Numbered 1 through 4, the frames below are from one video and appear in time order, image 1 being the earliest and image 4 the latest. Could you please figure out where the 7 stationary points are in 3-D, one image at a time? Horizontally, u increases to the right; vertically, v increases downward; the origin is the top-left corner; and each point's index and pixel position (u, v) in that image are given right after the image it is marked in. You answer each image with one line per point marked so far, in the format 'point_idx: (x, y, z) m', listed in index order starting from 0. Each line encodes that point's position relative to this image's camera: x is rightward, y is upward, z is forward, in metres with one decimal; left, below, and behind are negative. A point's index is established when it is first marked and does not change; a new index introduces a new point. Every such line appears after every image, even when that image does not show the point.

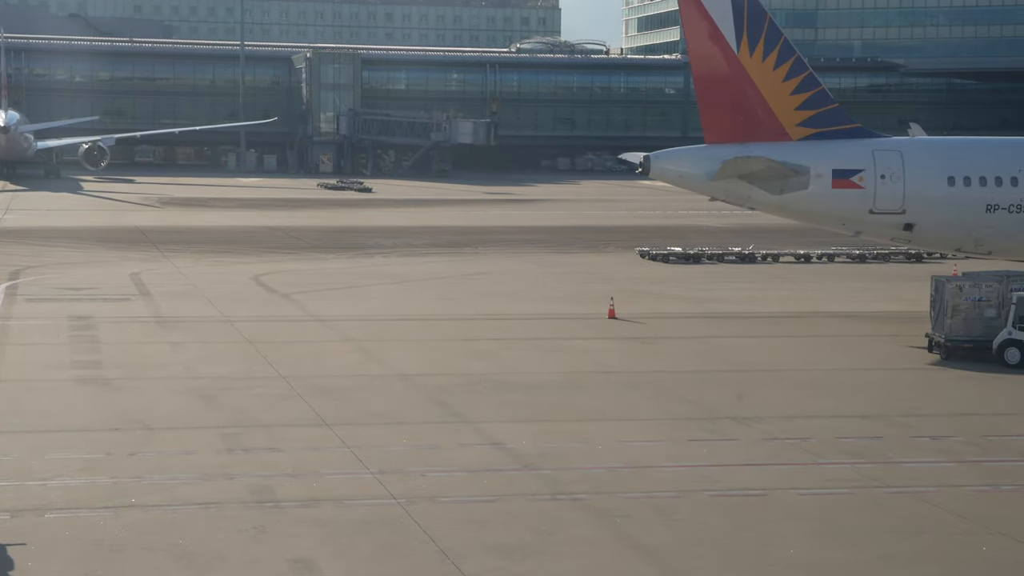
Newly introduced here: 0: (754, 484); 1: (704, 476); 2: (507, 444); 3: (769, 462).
0: (+2.4, -1.9, +13.8) m
1: (+2.0, -1.9, +14.1) m
2: (-0.1, -1.7, +15.4) m
3: (+2.8, -1.9, +14.8) m
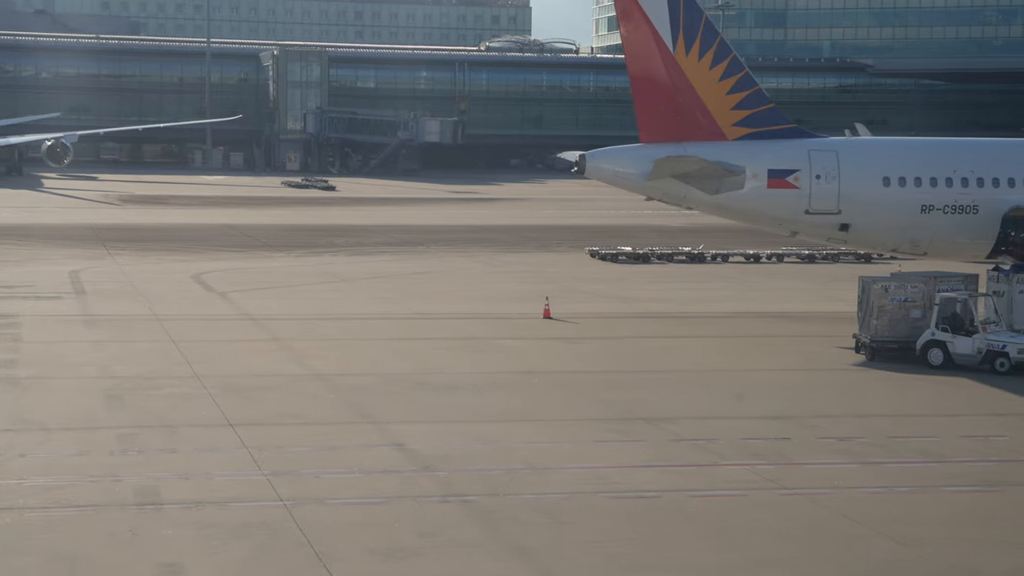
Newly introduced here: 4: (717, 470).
0: (+1.4, -1.9, +13.7) m
1: (+0.9, -1.9, +13.9) m
2: (-1.1, -1.7, +15.2) m
3: (+1.7, -1.9, +14.7) m
4: (+2.1, -1.9, +14.4) m
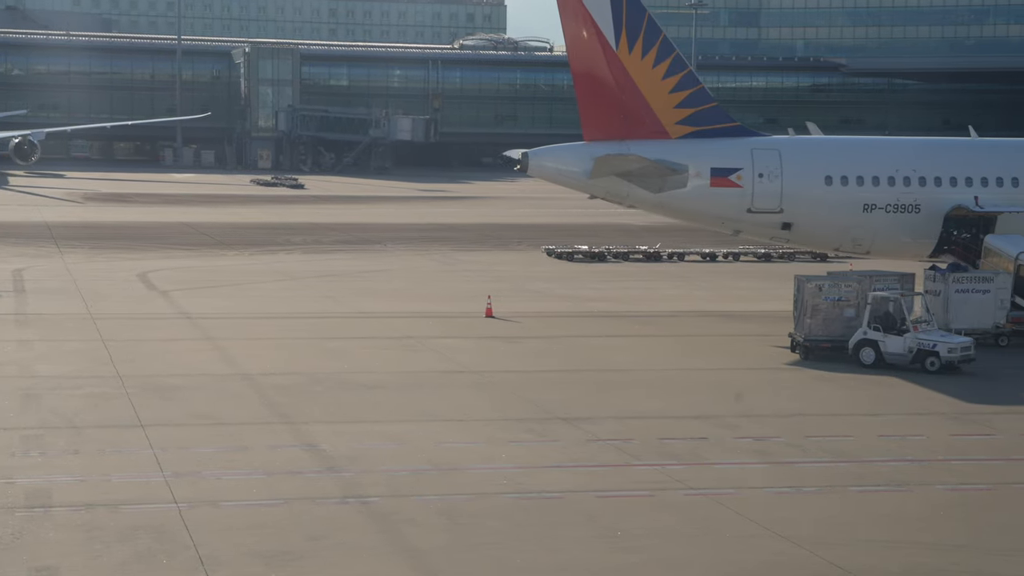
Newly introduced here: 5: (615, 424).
0: (+0.4, -1.9, +13.5) m
1: (0.0, -1.9, +13.8) m
2: (-2.1, -1.7, +15.0) m
3: (+0.7, -1.8, +14.6) m
4: (+1.2, -1.9, +14.3) m
5: (+1.2, -1.6, +16.7) m
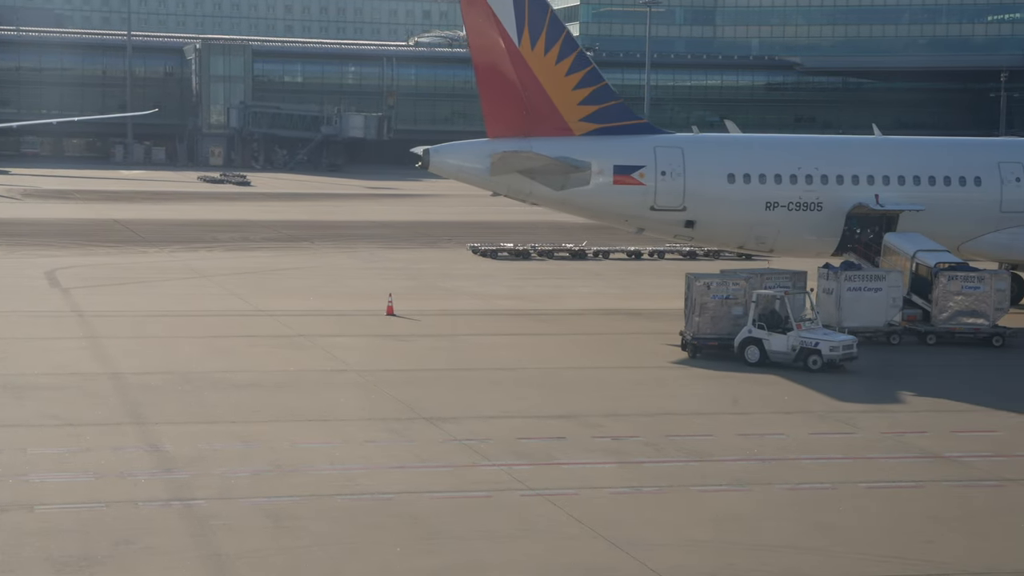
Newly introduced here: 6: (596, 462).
0: (-1.1, -1.9, +13.3) m
1: (-1.6, -1.9, +13.6) m
2: (-3.7, -1.7, +14.8) m
3: (-0.9, -1.8, +14.4) m
4: (-0.4, -1.9, +14.1) m
5: (-0.4, -1.6, +16.5) m
6: (+0.9, -1.8, +14.6) m
